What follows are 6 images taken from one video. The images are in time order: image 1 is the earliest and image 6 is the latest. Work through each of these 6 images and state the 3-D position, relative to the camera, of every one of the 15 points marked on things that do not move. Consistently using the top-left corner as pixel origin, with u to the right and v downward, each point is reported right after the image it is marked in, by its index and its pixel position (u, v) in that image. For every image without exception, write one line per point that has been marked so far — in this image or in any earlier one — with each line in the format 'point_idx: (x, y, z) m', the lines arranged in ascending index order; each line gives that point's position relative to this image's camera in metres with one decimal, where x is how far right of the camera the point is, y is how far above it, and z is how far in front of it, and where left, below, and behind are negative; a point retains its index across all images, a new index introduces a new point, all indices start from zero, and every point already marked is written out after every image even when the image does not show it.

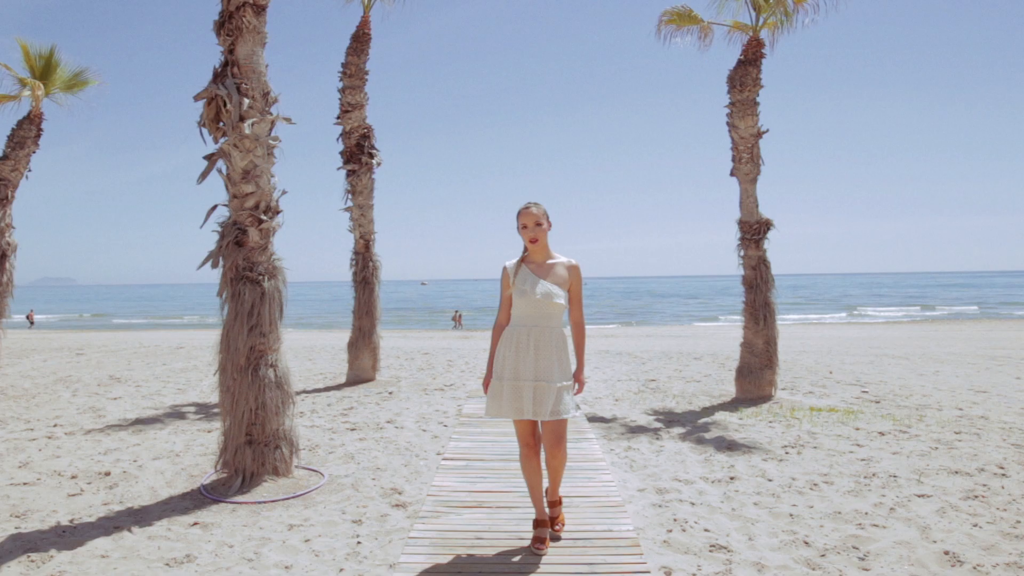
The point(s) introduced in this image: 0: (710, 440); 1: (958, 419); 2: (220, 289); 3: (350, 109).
0: (+1.8, -1.3, +5.4) m
1: (+4.6, -1.3, +6.2) m
2: (-2.1, 0.0, +4.3) m
3: (-2.3, +2.5, +8.5) m
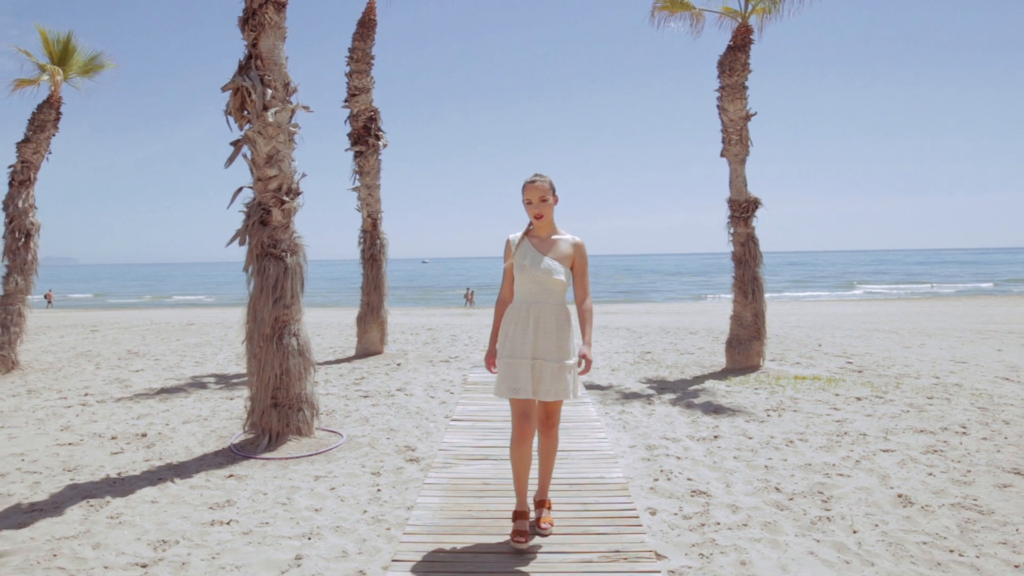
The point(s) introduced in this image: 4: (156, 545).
0: (+1.8, -1.1, +5.8) m
1: (+4.6, -1.1, +6.6) m
2: (-2.1, +0.2, +4.7) m
3: (-2.3, +2.9, +8.8) m
4: (-1.9, -1.4, +3.2) m
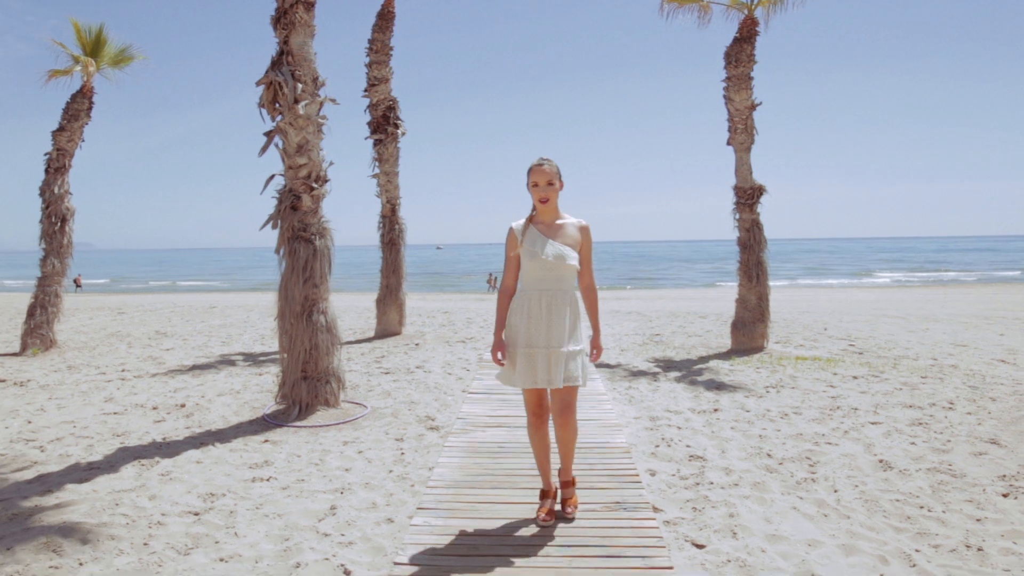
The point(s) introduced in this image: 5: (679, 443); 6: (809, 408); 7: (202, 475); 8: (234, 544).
0: (+1.9, -0.9, +6.1) m
1: (+4.7, -0.9, +6.8) m
2: (-2.0, +0.3, +5.0) m
3: (-2.1, +3.1, +9.1) m
4: (-1.8, -1.3, +3.6) m
5: (+1.2, -1.1, +4.3) m
6: (+2.5, -1.0, +5.1) m
7: (-2.1, -1.2, +4.0) m
8: (-1.4, -1.3, +3.1) m
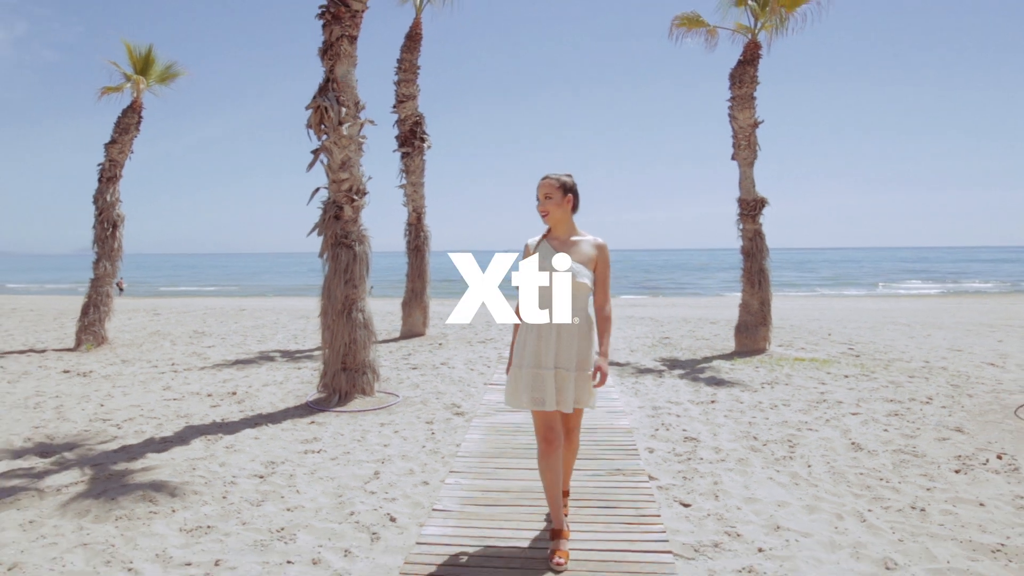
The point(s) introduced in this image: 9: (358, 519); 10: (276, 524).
0: (+2.1, -1.0, +6.6) m
1: (+4.9, -1.0, +7.3) m
2: (-1.8, +0.3, +5.7) m
3: (-1.8, +3.1, +9.8) m
4: (-1.7, -1.2, +4.3) m
5: (+1.3, -1.1, +4.8) m
6: (+2.7, -1.0, +5.6) m
7: (-1.9, -1.2, +4.6) m
8: (-1.3, -1.3, +3.7) m
9: (-0.9, -1.3, +3.4) m
10: (-1.3, -1.3, +3.3) m
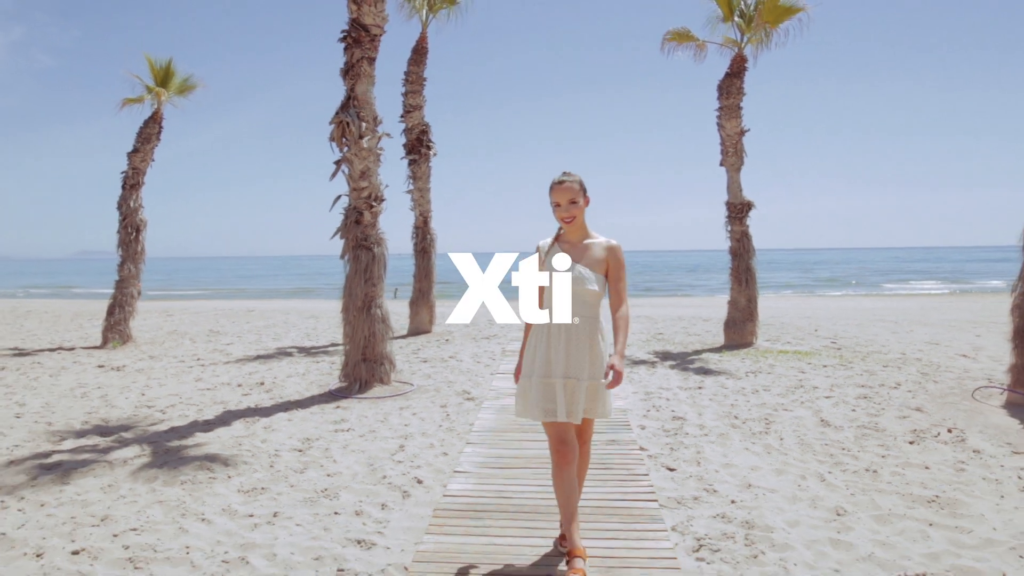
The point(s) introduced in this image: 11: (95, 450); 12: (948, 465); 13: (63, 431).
0: (+2.2, -1.0, +7.2) m
1: (+5.0, -0.9, +7.9) m
2: (-1.7, +0.4, +6.2) m
3: (-1.8, +3.1, +10.4) m
4: (-1.7, -1.2, +4.8) m
5: (+1.4, -1.1, +5.4) m
6: (+2.7, -1.0, +6.1) m
7: (-1.9, -1.2, +5.2) m
8: (-1.3, -1.3, +4.2) m
9: (-0.8, -1.3, +3.9) m
10: (-1.2, -1.3, +3.9) m
11: (-3.2, -1.2, +4.6) m
12: (+3.0, -1.2, +4.1) m
13: (-3.8, -1.2, +5.1) m
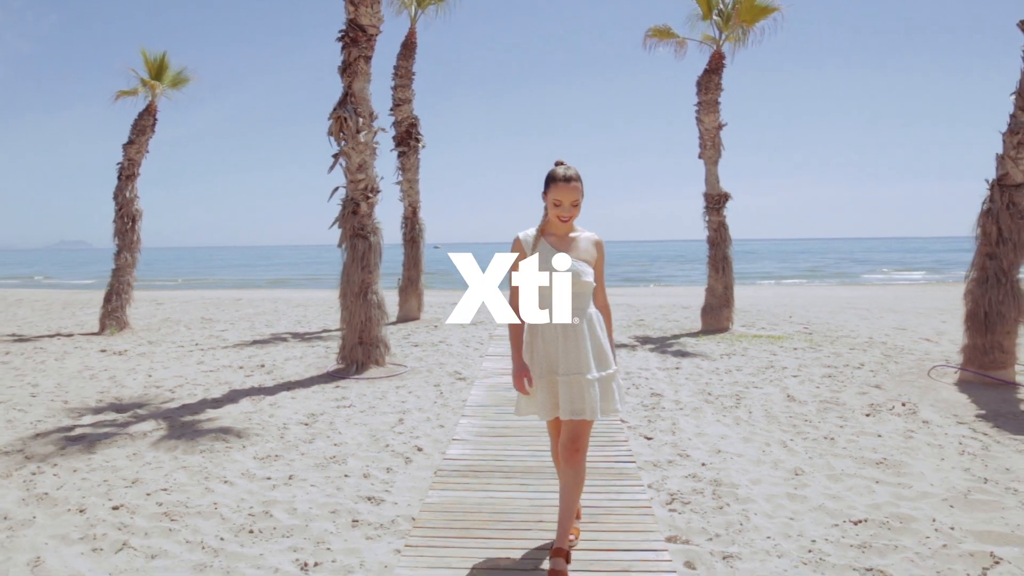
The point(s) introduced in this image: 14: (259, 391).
0: (+2.0, -0.8, +7.6) m
1: (+4.9, -0.8, +8.3) m
2: (-1.8, +0.5, +6.6) m
3: (-2.0, +3.3, +10.6) m
4: (-1.7, -1.1, +5.1) m
5: (+1.3, -0.9, +5.8) m
6: (+2.6, -0.9, +6.6) m
7: (-1.9, -1.1, +5.5) m
8: (-1.3, -1.1, +4.6) m
9: (-0.8, -1.2, +4.3) m
10: (-1.3, -1.2, +4.2) m
11: (-3.2, -1.1, +4.9) m
12: (+2.9, -1.1, +4.6) m
13: (-3.9, -1.1, +5.4) m
14: (-2.5, -1.0, +6.0) m
